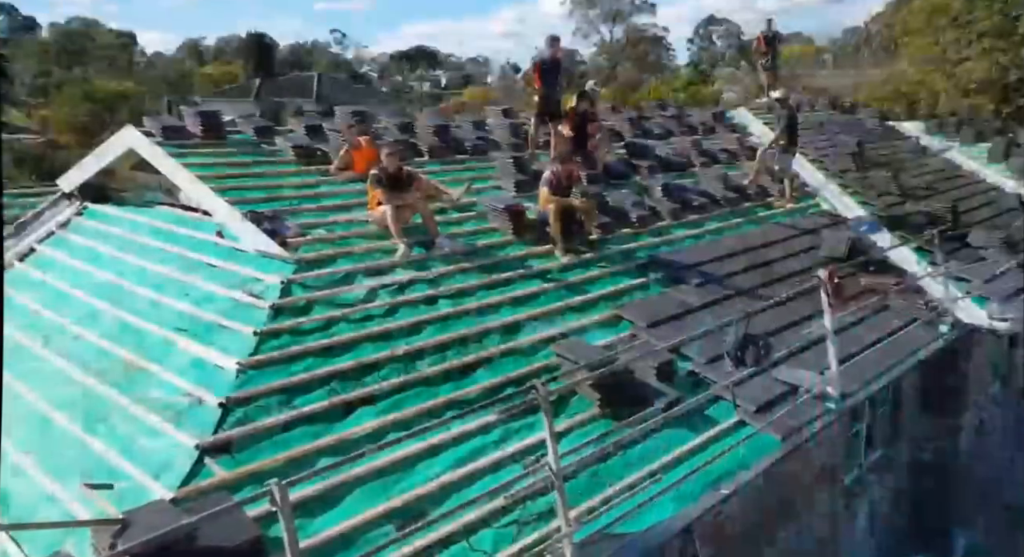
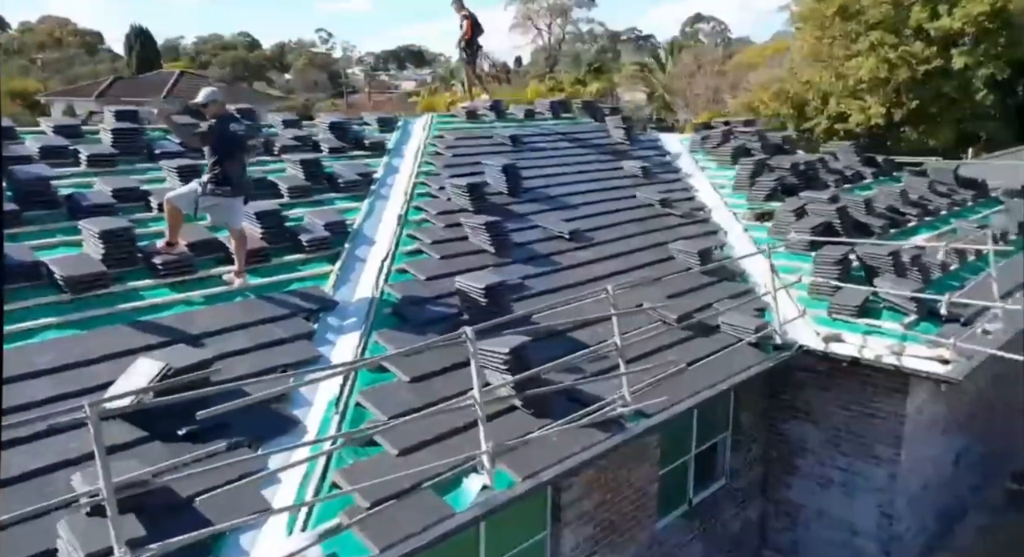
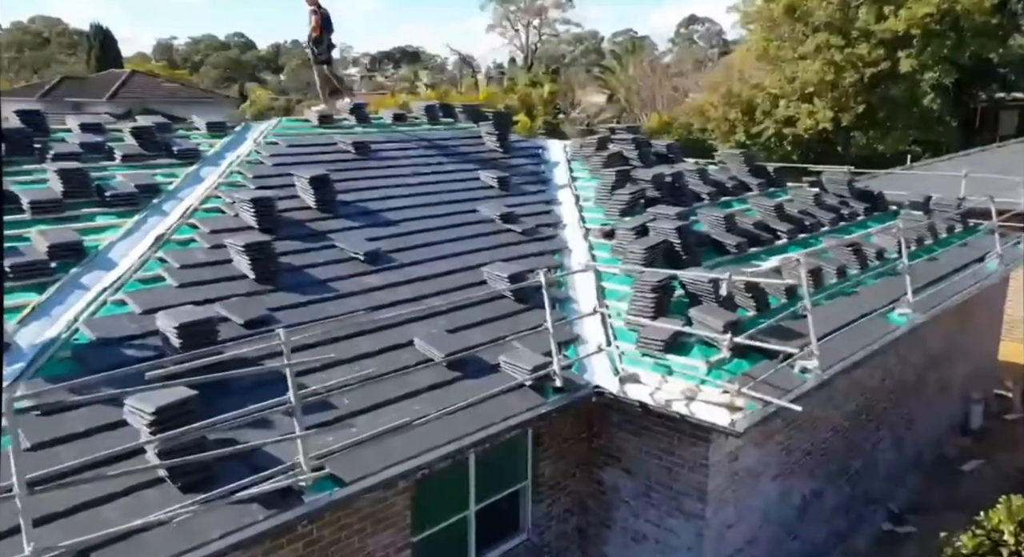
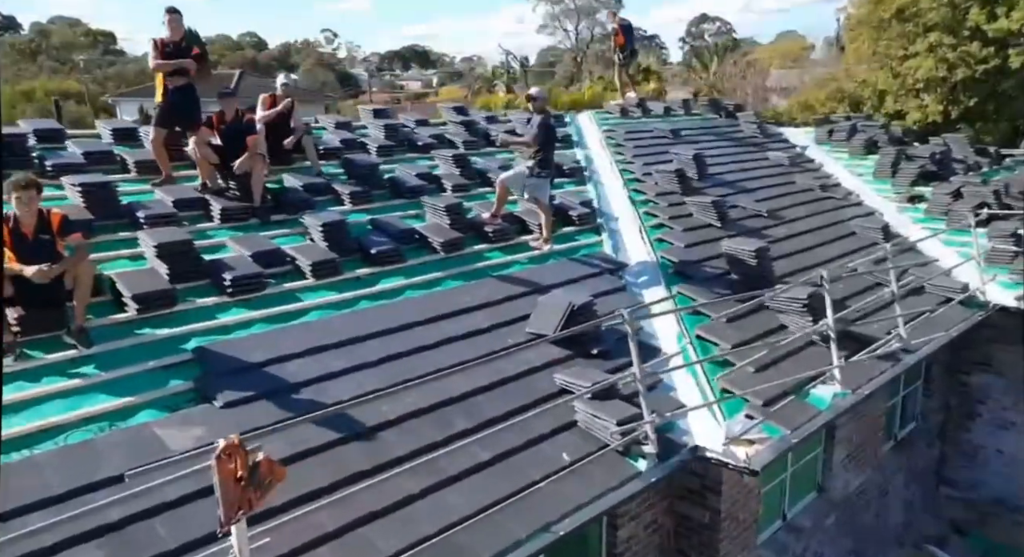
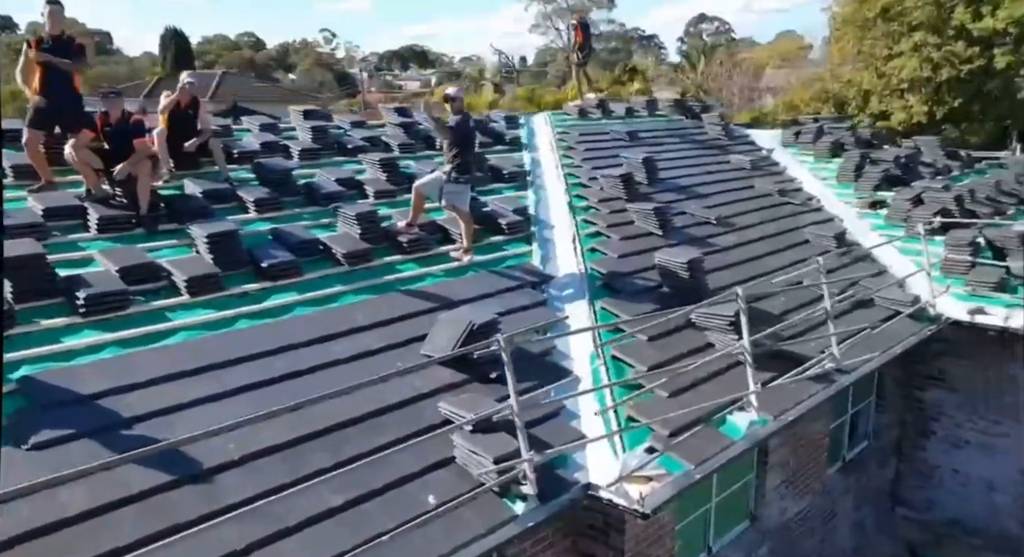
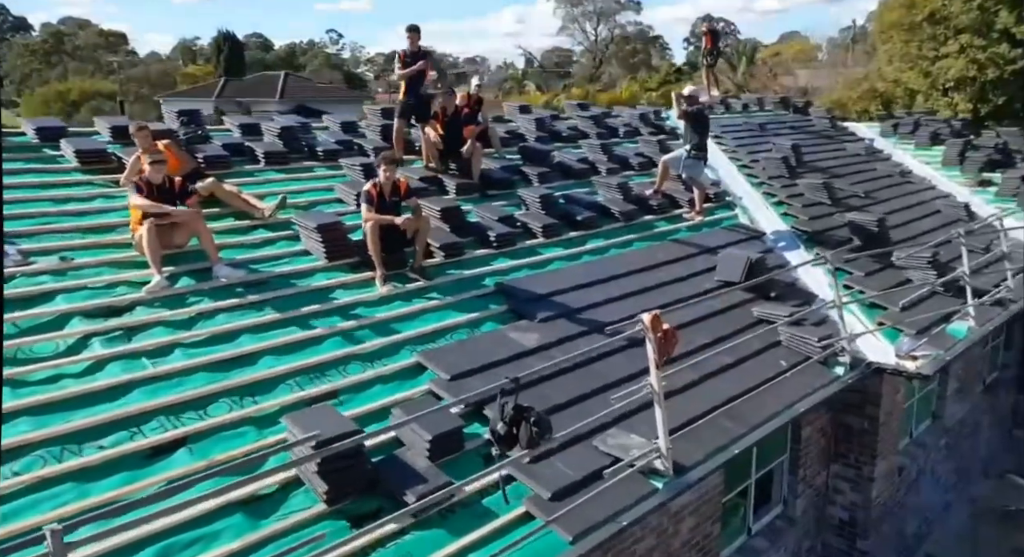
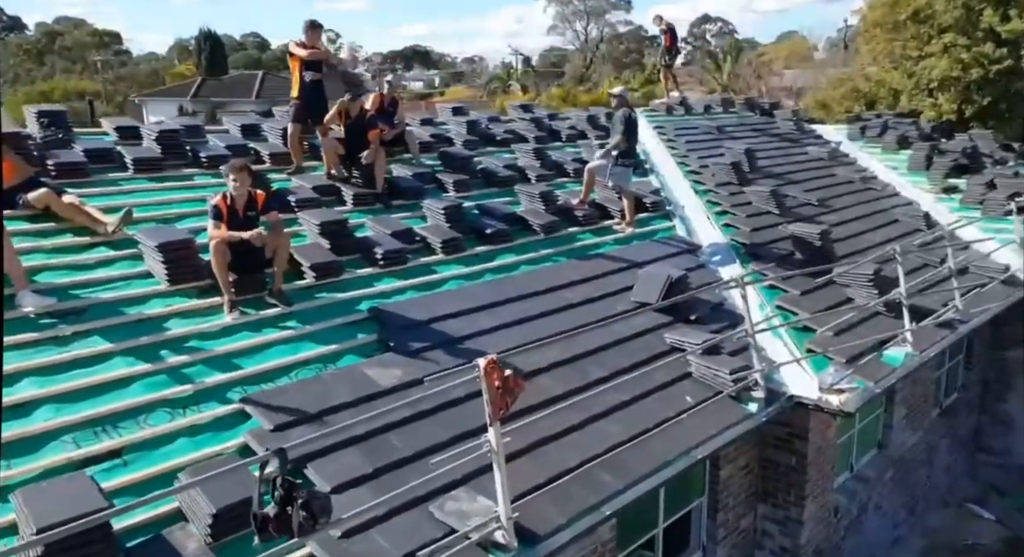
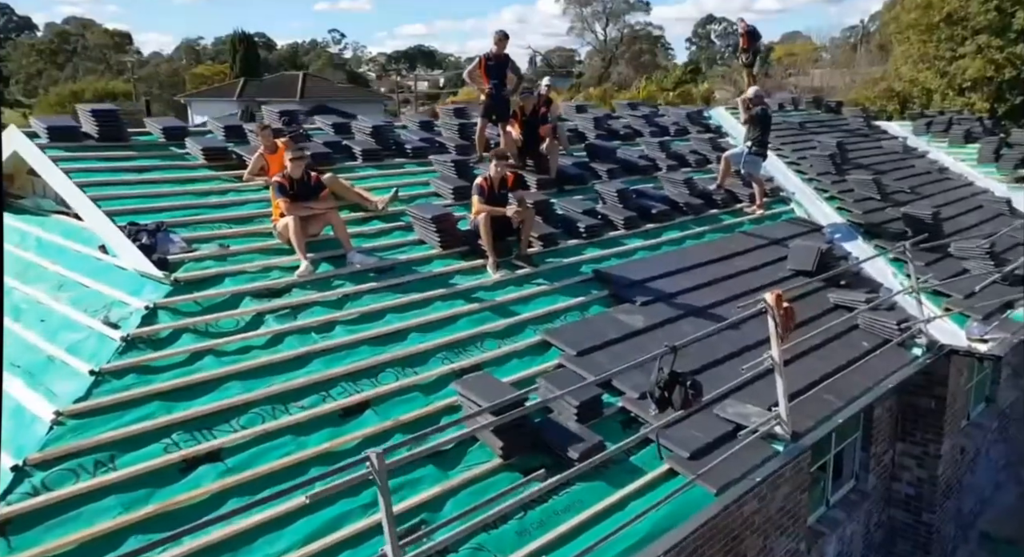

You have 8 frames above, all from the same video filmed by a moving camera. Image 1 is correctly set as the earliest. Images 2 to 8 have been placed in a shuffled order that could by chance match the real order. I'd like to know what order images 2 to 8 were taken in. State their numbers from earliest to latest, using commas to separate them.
8, 6, 7, 4, 5, 2, 3
